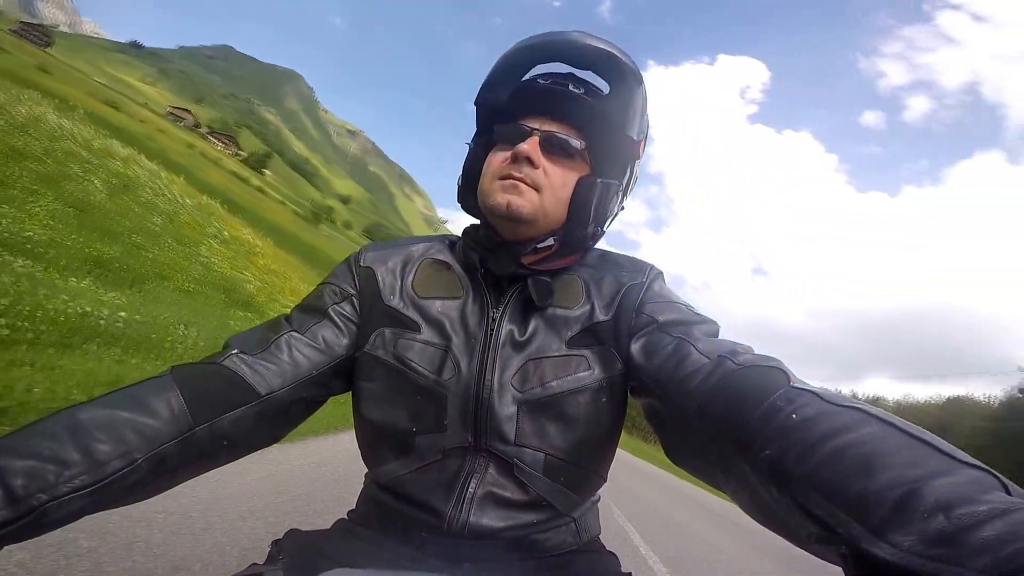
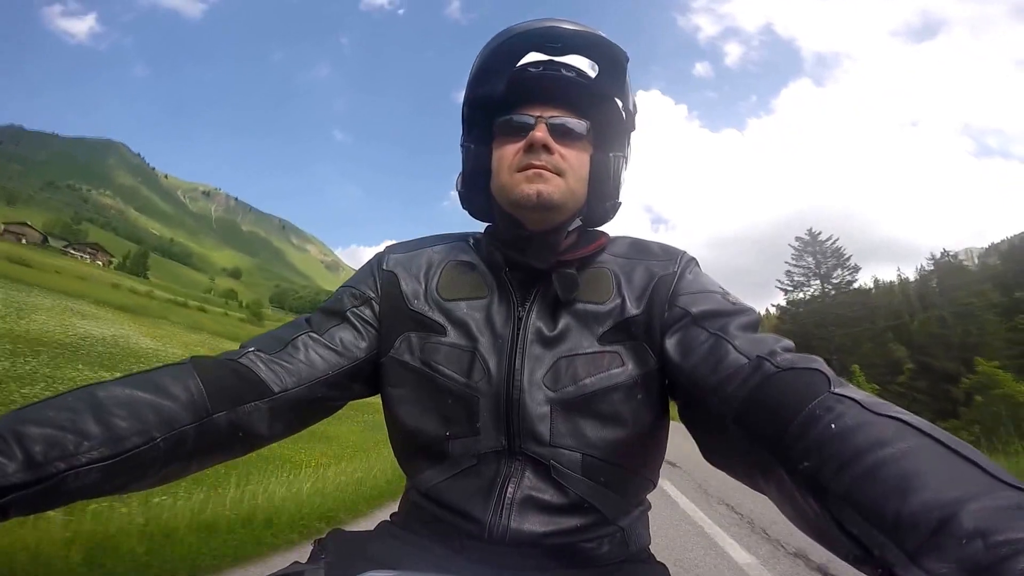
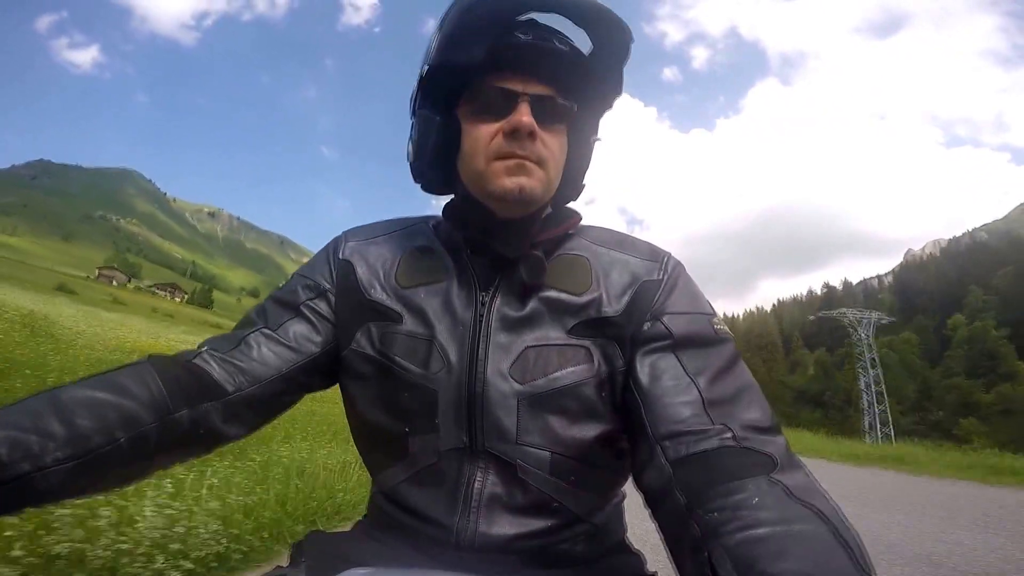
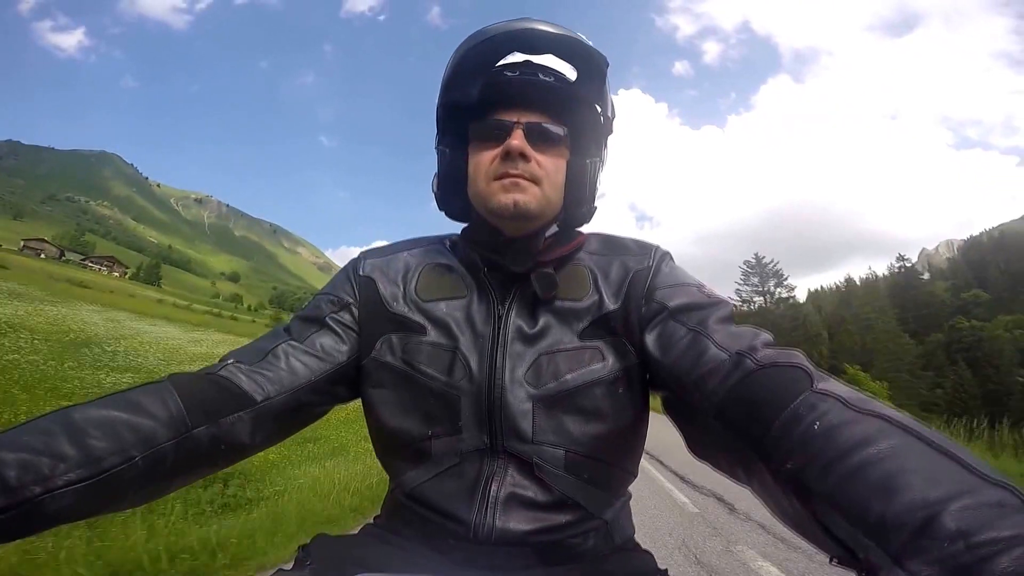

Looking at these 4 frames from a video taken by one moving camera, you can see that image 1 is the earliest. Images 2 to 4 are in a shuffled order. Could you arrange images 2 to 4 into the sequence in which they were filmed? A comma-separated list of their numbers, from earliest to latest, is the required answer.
2, 4, 3
